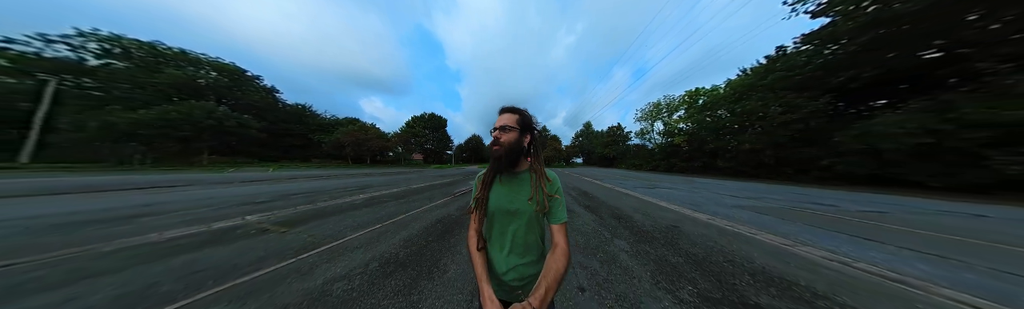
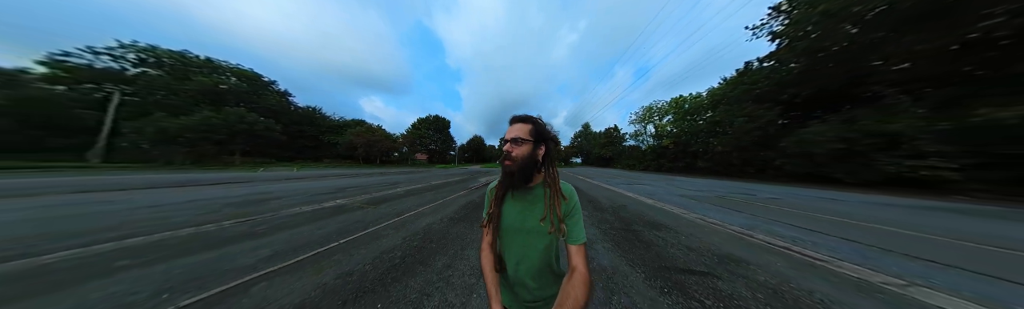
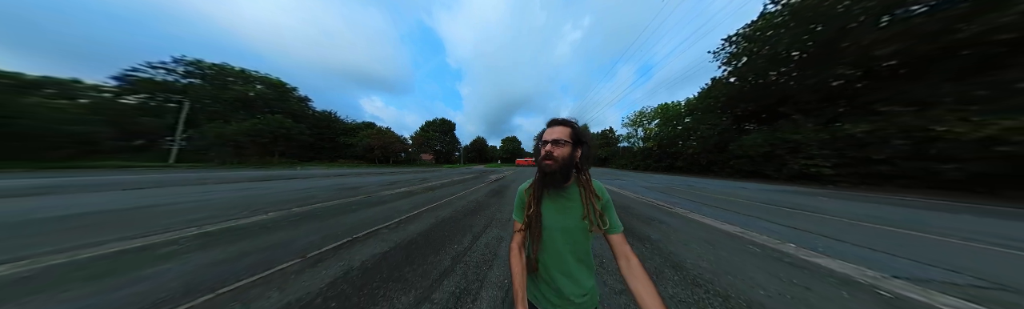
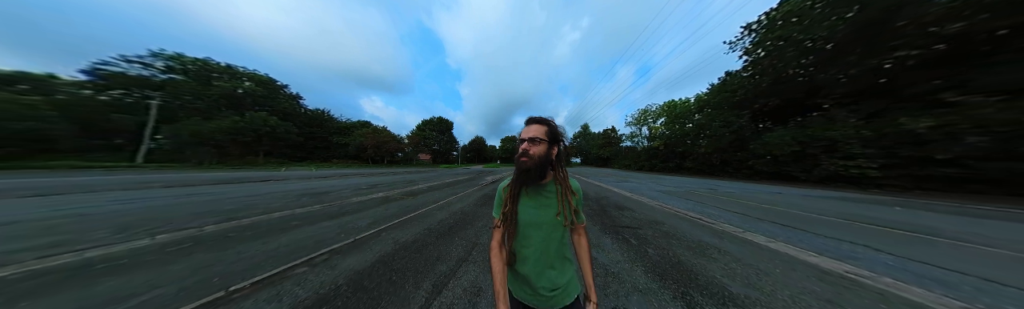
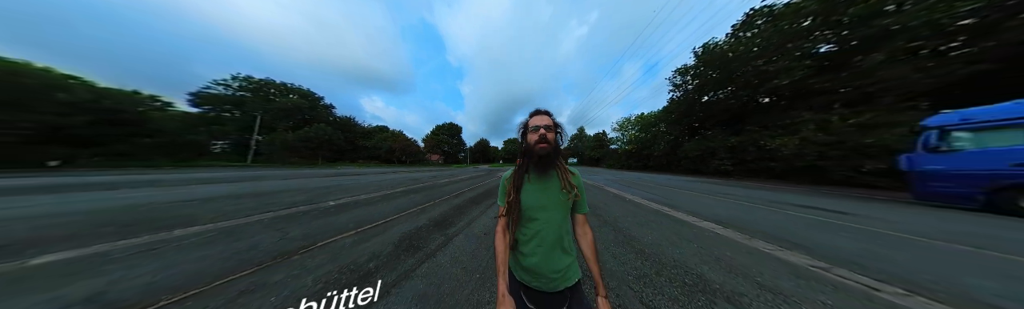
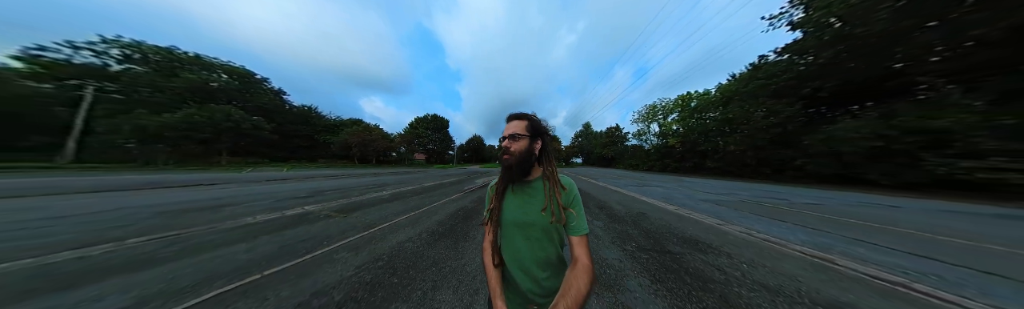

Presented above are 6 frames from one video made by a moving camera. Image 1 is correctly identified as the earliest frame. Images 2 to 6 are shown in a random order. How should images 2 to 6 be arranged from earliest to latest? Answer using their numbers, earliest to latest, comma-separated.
6, 2, 4, 3, 5
